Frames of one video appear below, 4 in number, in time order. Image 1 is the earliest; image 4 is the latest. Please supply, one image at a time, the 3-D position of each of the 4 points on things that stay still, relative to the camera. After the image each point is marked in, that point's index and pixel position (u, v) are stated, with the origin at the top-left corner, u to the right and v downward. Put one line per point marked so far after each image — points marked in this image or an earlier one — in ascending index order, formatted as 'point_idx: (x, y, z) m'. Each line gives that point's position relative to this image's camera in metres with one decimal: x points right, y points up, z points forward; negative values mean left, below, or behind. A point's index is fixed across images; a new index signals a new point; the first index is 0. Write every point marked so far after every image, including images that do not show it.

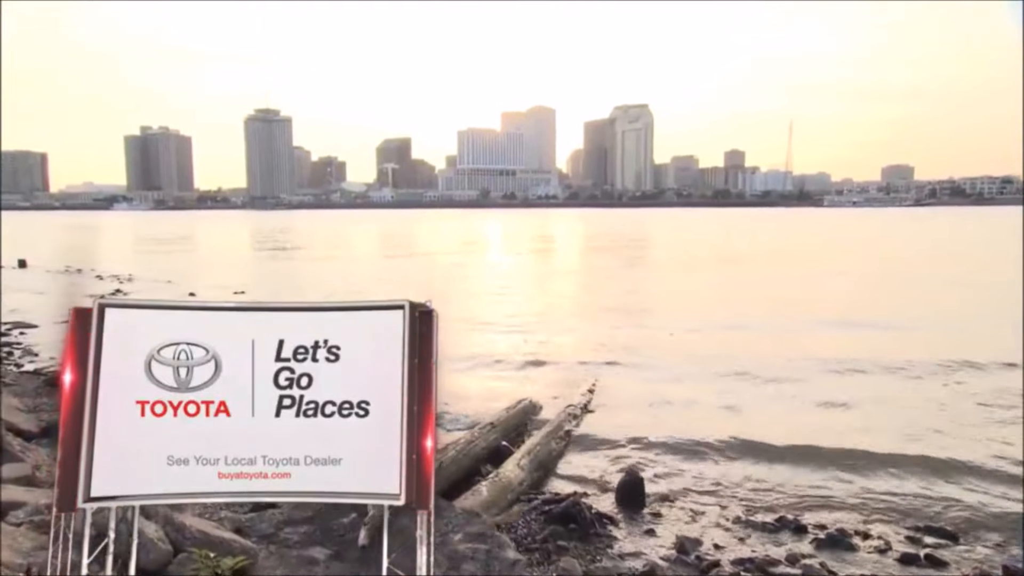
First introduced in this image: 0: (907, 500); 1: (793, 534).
0: (+6.8, -3.7, +14.0) m
1: (+4.2, -3.7, +12.2) m
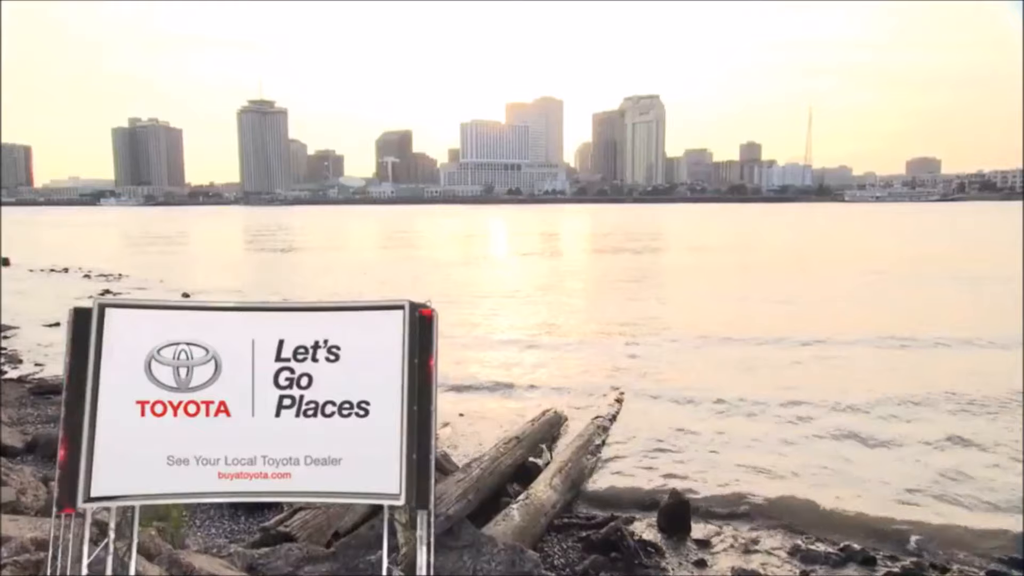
0: (+7.1, -3.7, +12.4) m
1: (+4.5, -3.6, +10.6) m
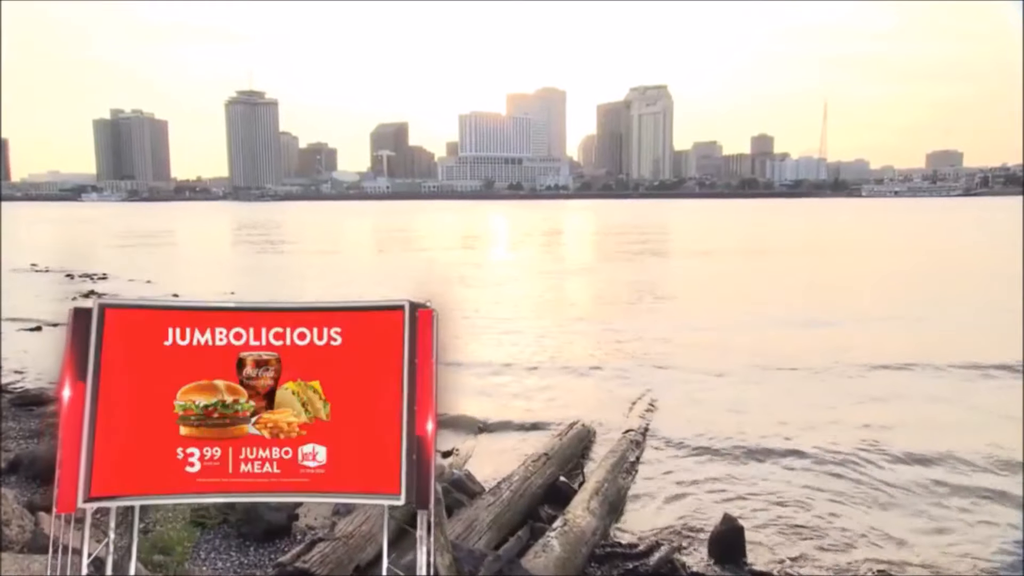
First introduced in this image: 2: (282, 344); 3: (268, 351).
0: (+7.3, -3.6, +10.9) m
1: (+4.8, -3.6, +9.1) m
2: (-2.3, -0.5, +8.2) m
3: (-2.4, -0.6, +8.3) m
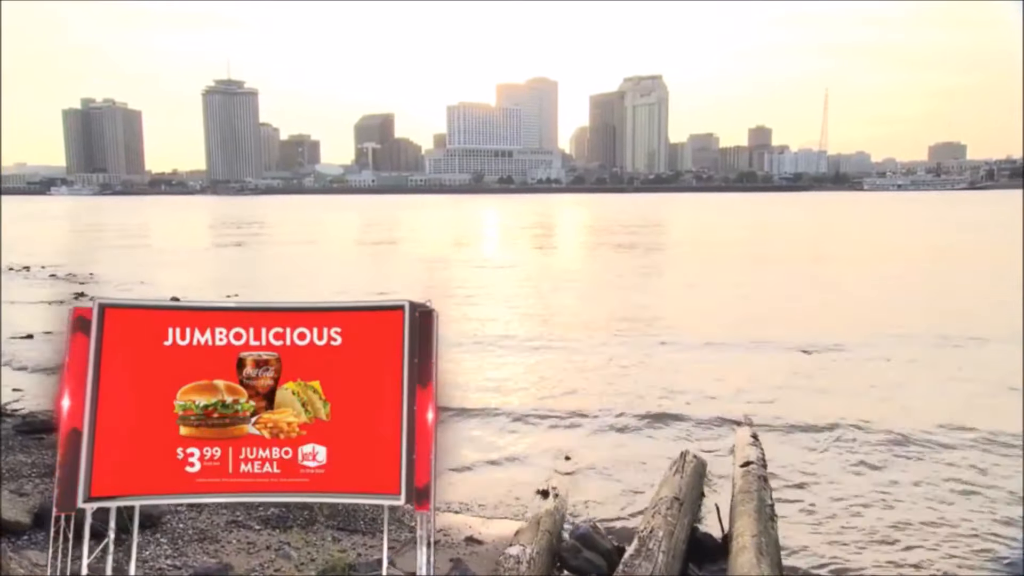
0: (+7.6, -3.6, +10.0) m
1: (+5.0, -3.5, +8.0) m
2: (-2.0, -0.5, +7.0) m
3: (-2.1, -0.6, +7.0) m
